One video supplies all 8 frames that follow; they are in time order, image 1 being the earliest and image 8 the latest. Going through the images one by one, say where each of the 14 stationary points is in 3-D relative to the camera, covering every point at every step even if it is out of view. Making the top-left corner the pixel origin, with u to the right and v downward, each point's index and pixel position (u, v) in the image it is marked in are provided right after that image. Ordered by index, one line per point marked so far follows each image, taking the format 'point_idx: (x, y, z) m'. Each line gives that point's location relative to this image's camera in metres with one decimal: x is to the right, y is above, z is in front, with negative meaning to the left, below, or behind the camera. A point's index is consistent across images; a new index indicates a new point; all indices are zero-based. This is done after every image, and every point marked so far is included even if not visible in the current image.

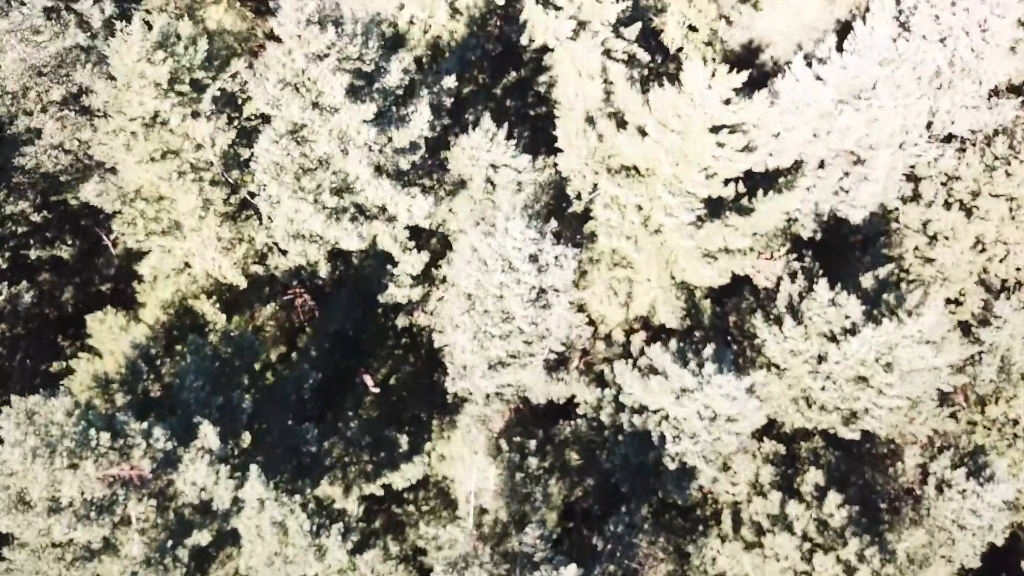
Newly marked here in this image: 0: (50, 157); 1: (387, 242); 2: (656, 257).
0: (-10.9, +3.0, +17.4) m
1: (-2.5, +1.0, +15.1) m
2: (+3.1, +0.6, +15.8) m
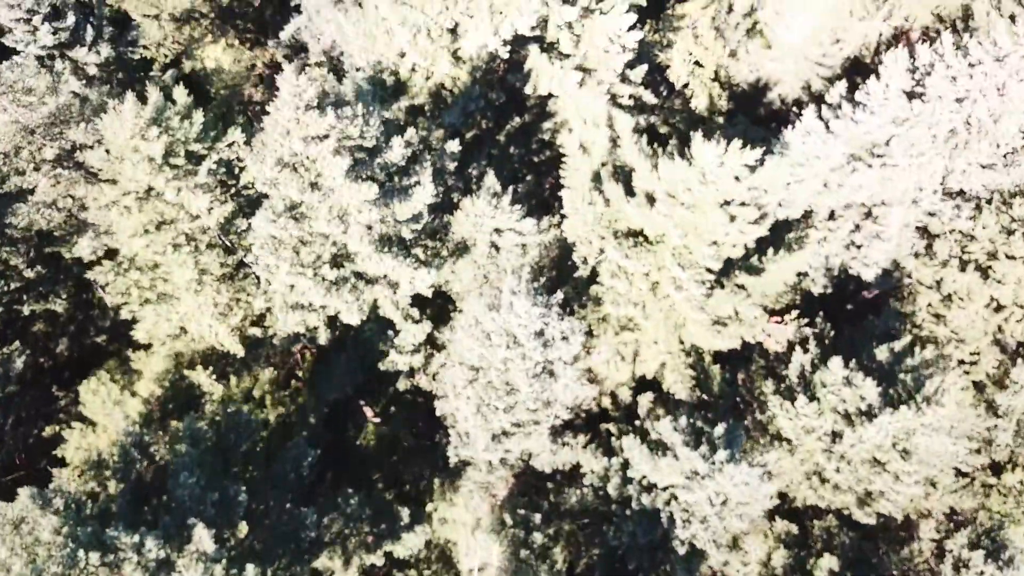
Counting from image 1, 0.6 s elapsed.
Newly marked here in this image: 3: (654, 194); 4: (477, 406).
0: (-10.8, +1.6, +17.0) m
1: (-2.4, -0.4, +14.7) m
2: (+3.2, -0.8, +15.4) m
3: (+2.9, +1.9, +14.7) m
4: (-0.7, -2.3, +14.4) m
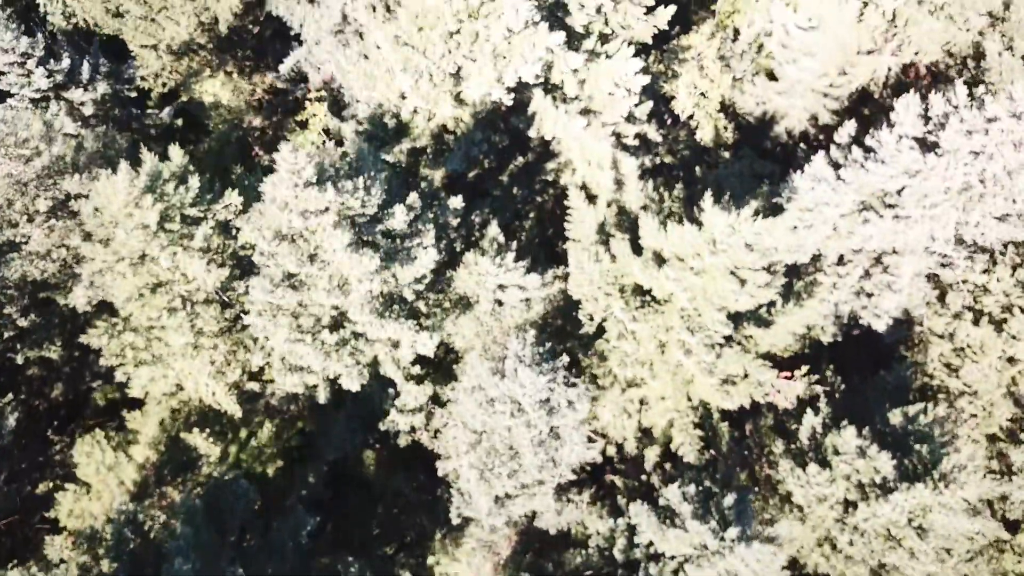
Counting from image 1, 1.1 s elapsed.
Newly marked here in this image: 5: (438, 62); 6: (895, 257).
0: (-10.7, +0.5, +16.6) m
1: (-2.3, -1.6, +14.3) m
2: (+3.3, -1.9, +15.1) m
3: (+2.9, +0.7, +14.4) m
4: (-0.6, -3.5, +14.0) m
5: (-1.8, +5.4, +17.5) m
6: (+8.8, +0.7, +17.0) m
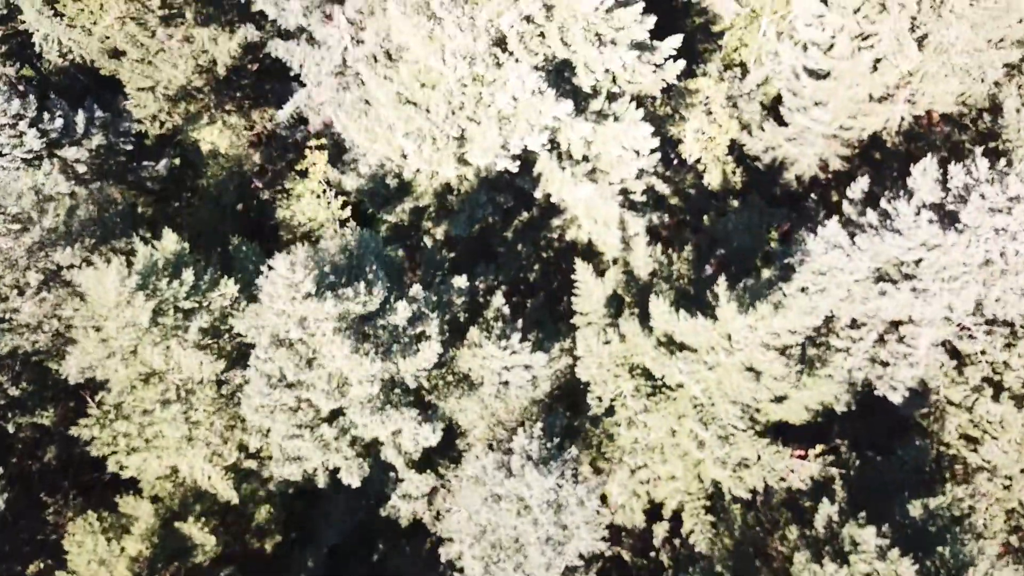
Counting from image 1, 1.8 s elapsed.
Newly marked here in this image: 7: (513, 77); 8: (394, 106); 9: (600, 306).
0: (-10.6, -1.1, +16.2) m
1: (-2.2, -3.2, +13.8) m
2: (+3.4, -3.5, +14.6) m
3: (+3.0, -0.9, +13.9) m
4: (-0.5, -5.1, +13.5) m
5: (-1.7, +3.8, +17.0) m
6: (+8.9, -0.9, +16.5) m
7: (0.0, +4.3, +15.4) m
8: (-2.8, +4.4, +17.6) m
9: (+1.8, -0.4, +15.3) m
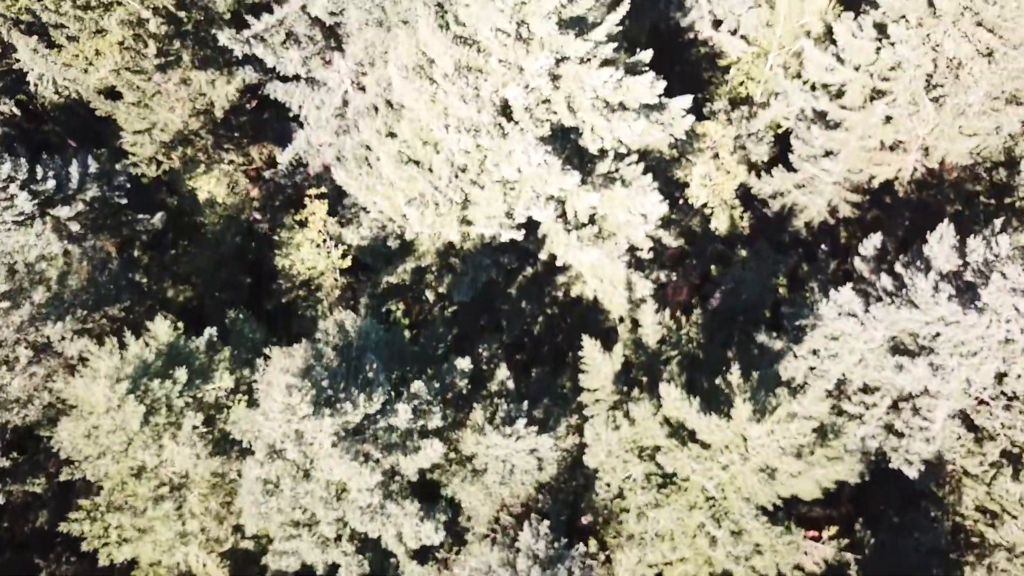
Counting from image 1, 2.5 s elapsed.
0: (-10.5, -2.6, +15.7) m
1: (-2.1, -4.7, +13.4) m
2: (+3.5, -5.1, +14.1) m
3: (+3.1, -2.5, +13.4) m
4: (-0.4, -6.6, +13.1) m
5: (-1.6, +2.3, +16.5) m
6: (+9.0, -2.5, +16.0) m
7: (+0.1, +2.7, +14.9) m
8: (-2.7, +2.9, +17.1) m
9: (+1.9, -1.9, +14.9) m
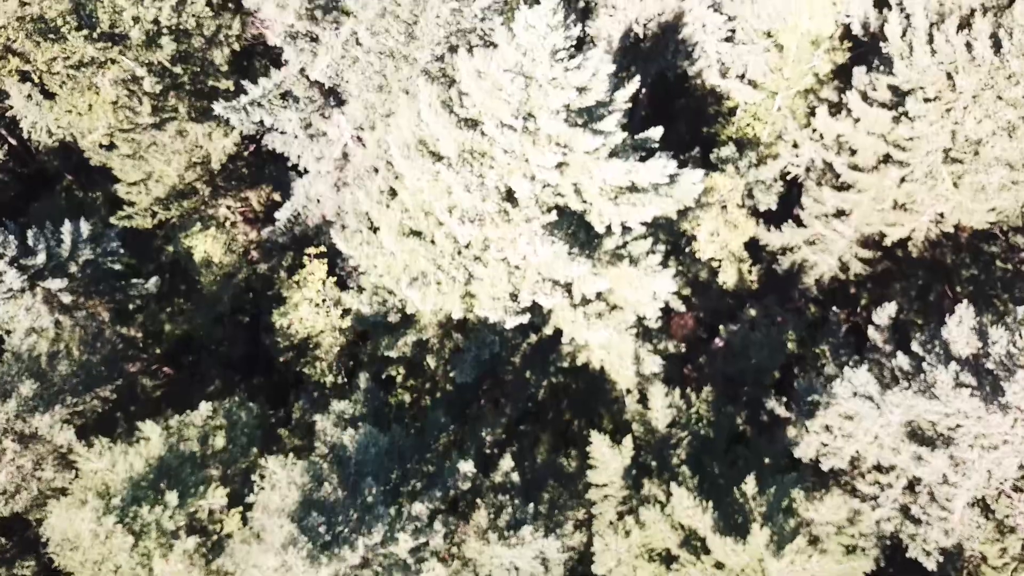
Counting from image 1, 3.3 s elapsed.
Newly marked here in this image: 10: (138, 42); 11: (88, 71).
0: (-10.4, -4.4, +15.2) m
1: (-2.1, -6.5, +12.8) m
2: (+3.6, -6.9, +13.6) m
3: (+3.2, -4.3, +12.9) m
4: (-0.4, -8.4, +12.5) m
5: (-1.5, +0.5, +16.0) m
6: (+9.1, -4.3, +15.5) m
7: (+0.2, +0.9, +14.4) m
8: (-2.6, +1.1, +16.6) m
9: (+2.0, -3.7, +14.3) m
10: (-10.0, +6.6, +19.7) m
11: (-11.4, +5.8, +19.8) m
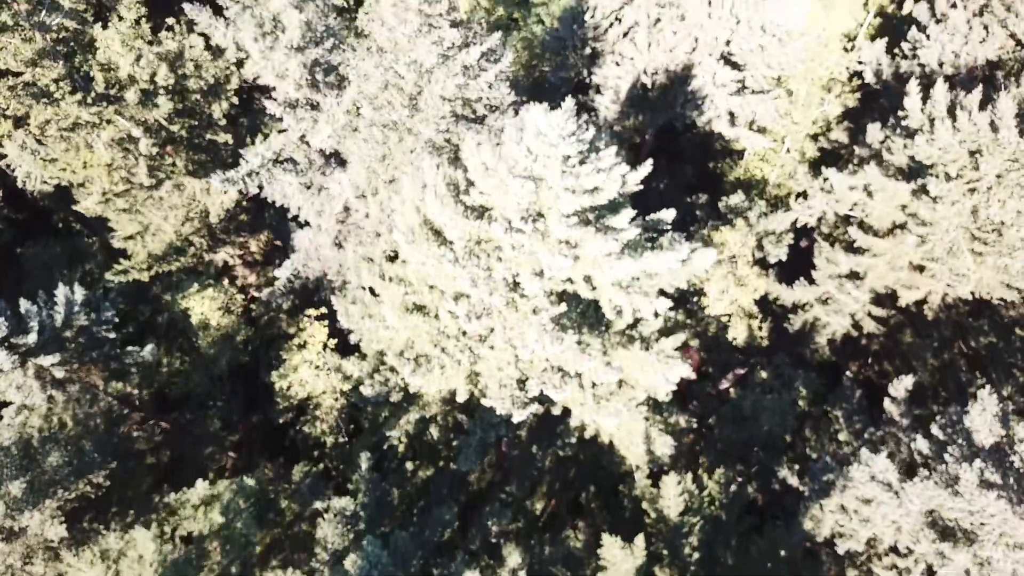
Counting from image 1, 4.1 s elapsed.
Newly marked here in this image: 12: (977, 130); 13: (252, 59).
0: (-10.3, -6.1, +14.6) m
1: (-1.9, -8.3, +12.3) m
2: (+3.7, -8.7, +13.0) m
3: (+3.4, -6.0, +12.3) m
4: (-0.2, -10.2, +12.0) m
5: (-1.3, -1.3, +15.5) m
6: (+9.3, -6.1, +14.9) m
7: (+0.4, -0.8, +13.9) m
8: (-2.5, -0.7, +16.1) m
9: (+2.2, -5.5, +13.8) m
10: (-9.8, +4.8, +19.2) m
11: (-11.3, +4.1, +19.3) m
12: (+9.7, +3.3, +15.3) m
13: (-5.9, +5.1, +16.7) m
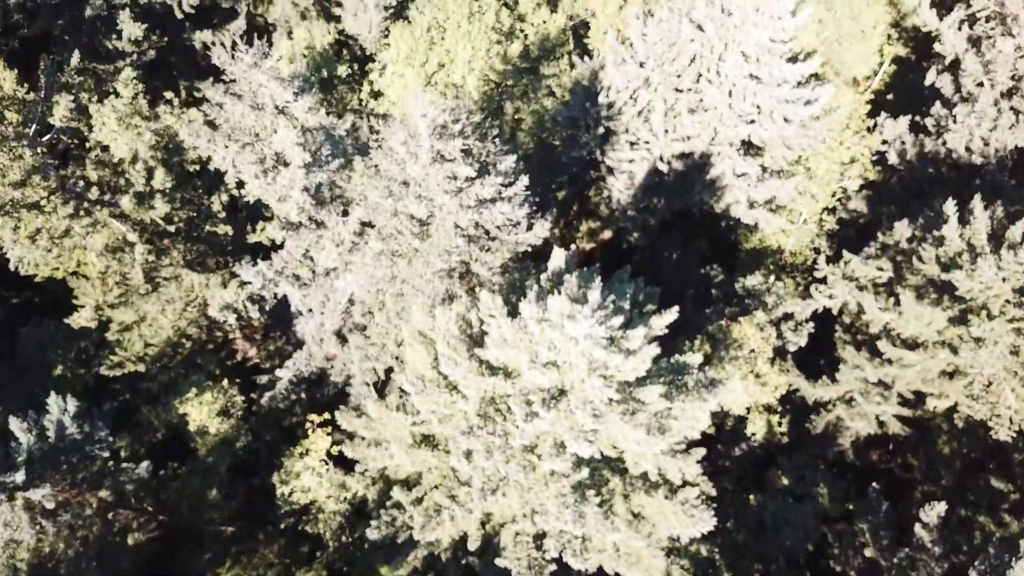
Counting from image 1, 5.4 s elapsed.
0: (-10.0, -9.0, +13.8) m
1: (-1.6, -11.1, +11.4) m
2: (+4.0, -11.5, +12.2) m
3: (+3.7, -8.9, +11.5) m
4: (+0.1, -13.0, +11.1) m
5: (-1.0, -4.1, +14.6) m
6: (+9.6, -8.9, +14.1) m
7: (+0.7, -3.7, +13.0) m
8: (-2.2, -3.5, +15.2) m
9: (+2.5, -8.4, +12.9) m
10: (-9.5, +2.0, +18.3) m
11: (-10.9, +1.3, +18.4) m
12: (+10.0, +0.4, +14.4) m
13: (-5.6, +2.3, +15.8) m
